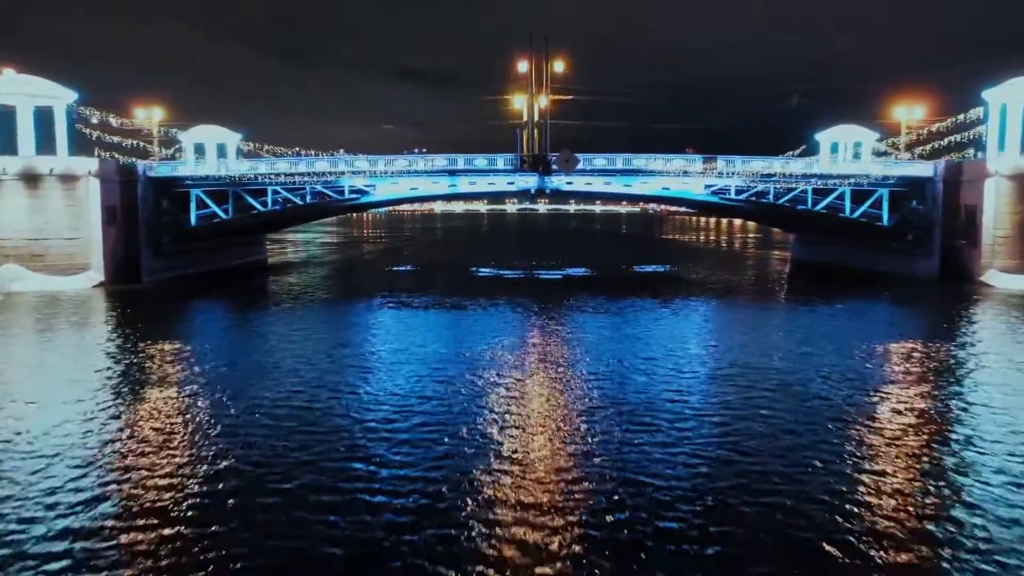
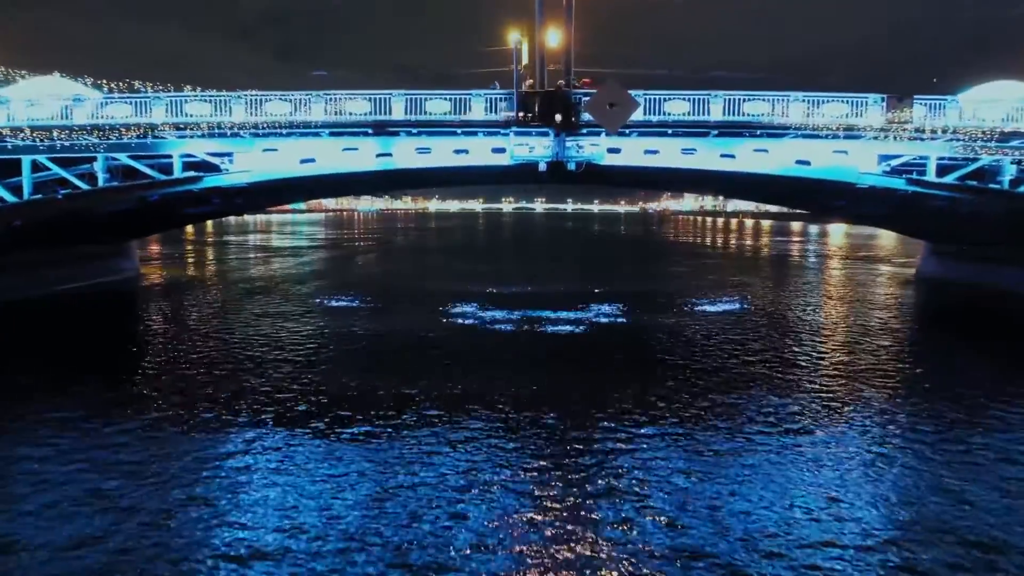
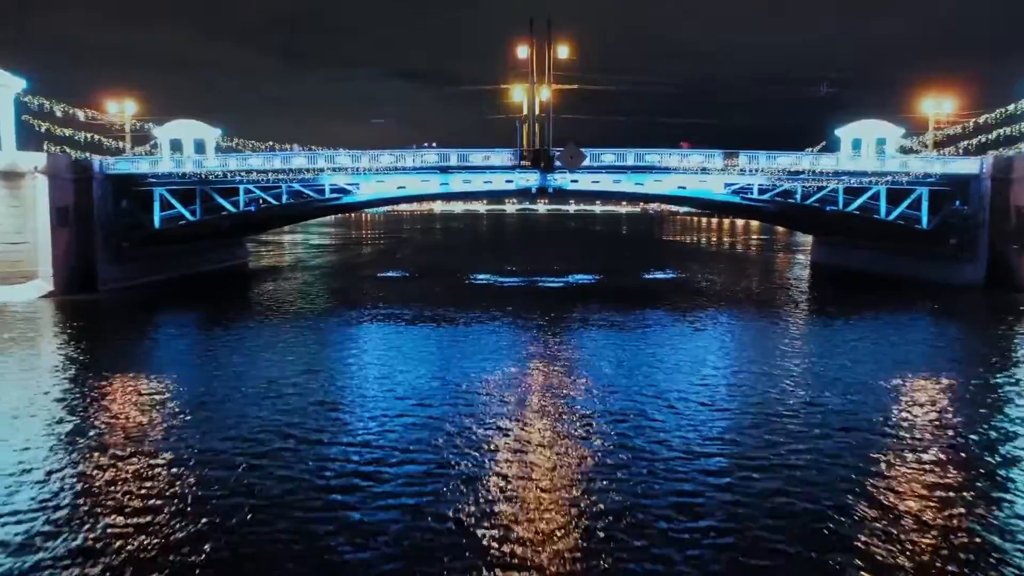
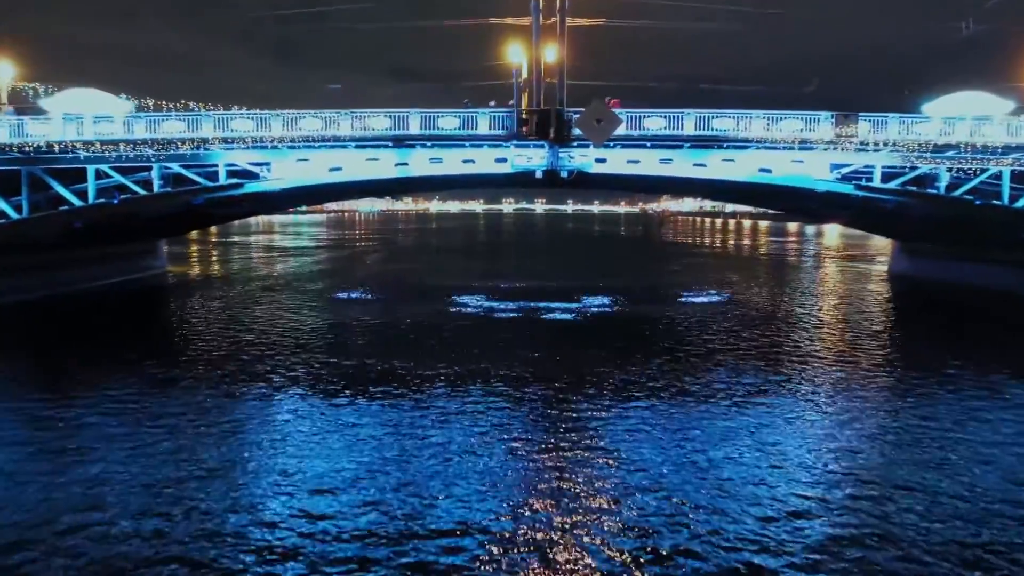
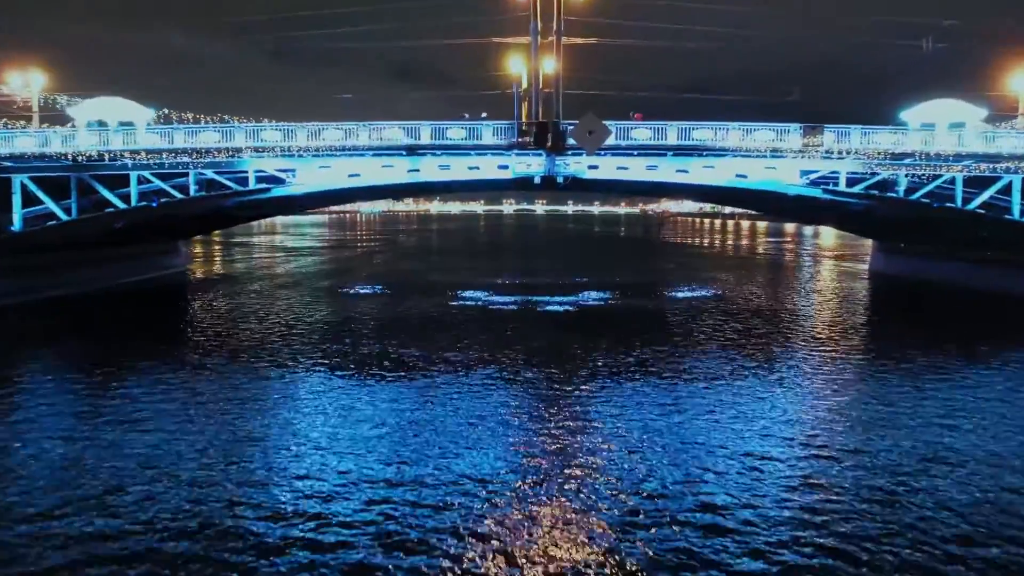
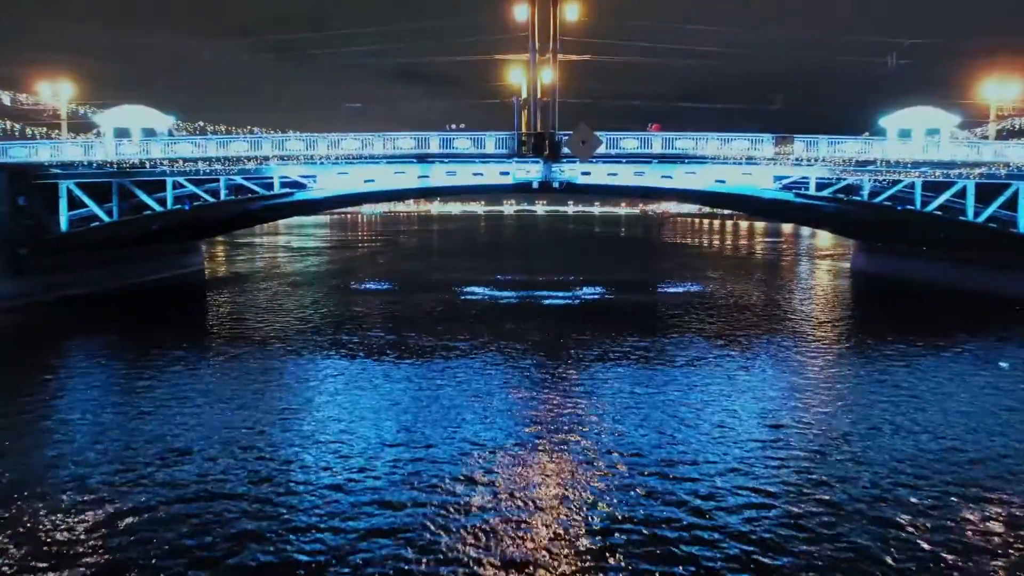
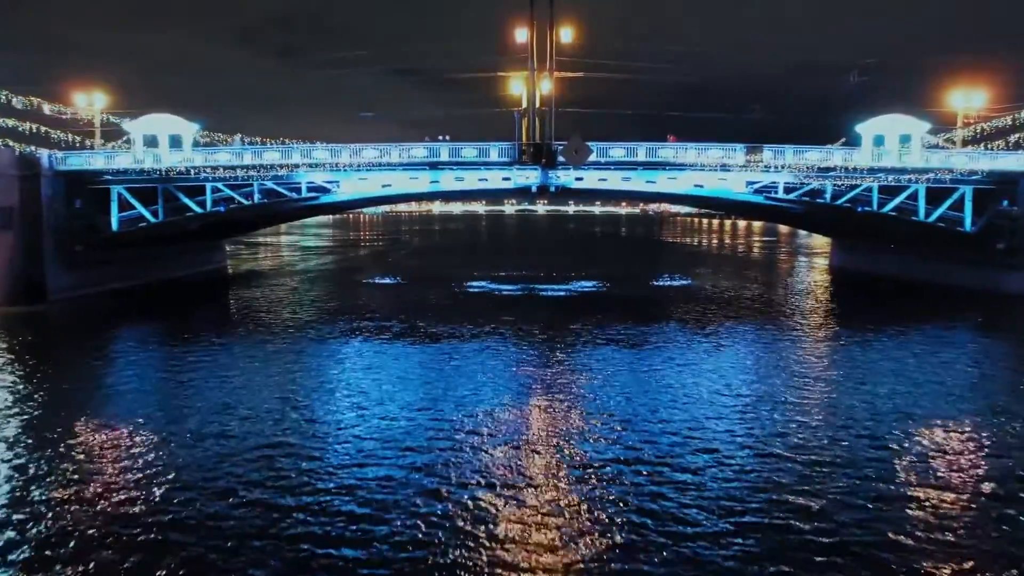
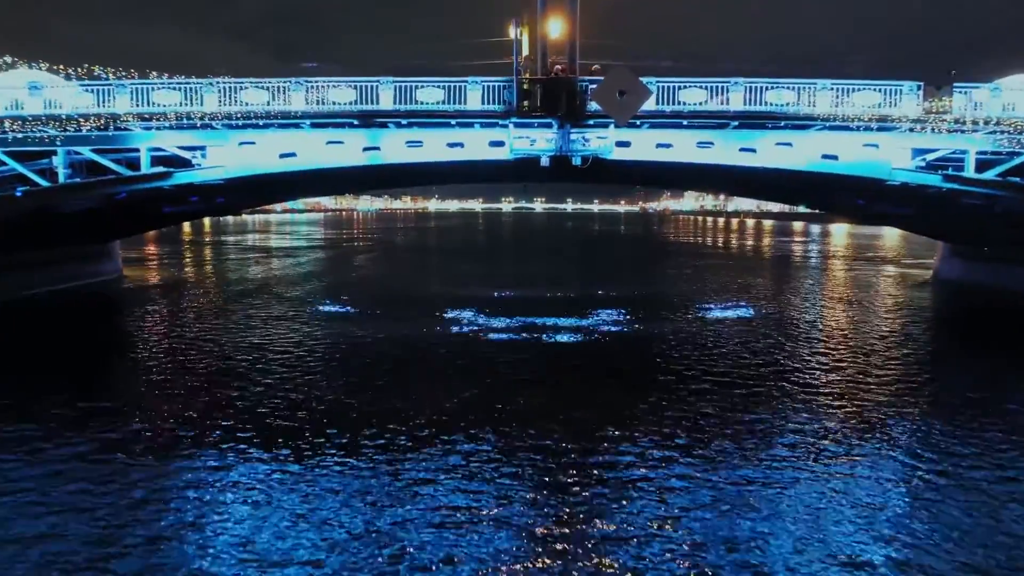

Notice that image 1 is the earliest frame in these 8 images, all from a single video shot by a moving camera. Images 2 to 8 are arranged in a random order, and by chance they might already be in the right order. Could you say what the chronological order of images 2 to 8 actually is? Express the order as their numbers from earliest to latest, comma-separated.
3, 7, 6, 5, 4, 2, 8
